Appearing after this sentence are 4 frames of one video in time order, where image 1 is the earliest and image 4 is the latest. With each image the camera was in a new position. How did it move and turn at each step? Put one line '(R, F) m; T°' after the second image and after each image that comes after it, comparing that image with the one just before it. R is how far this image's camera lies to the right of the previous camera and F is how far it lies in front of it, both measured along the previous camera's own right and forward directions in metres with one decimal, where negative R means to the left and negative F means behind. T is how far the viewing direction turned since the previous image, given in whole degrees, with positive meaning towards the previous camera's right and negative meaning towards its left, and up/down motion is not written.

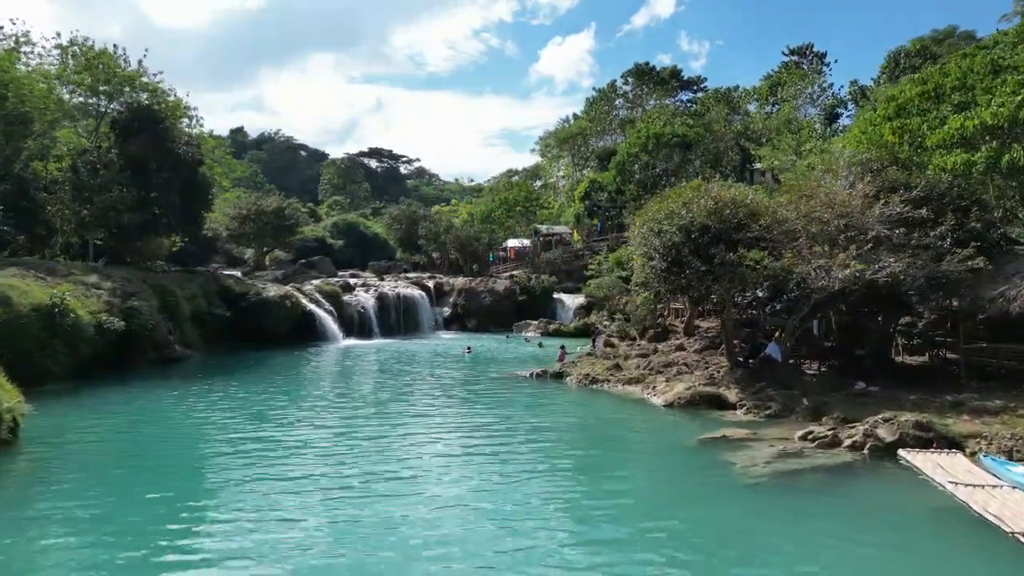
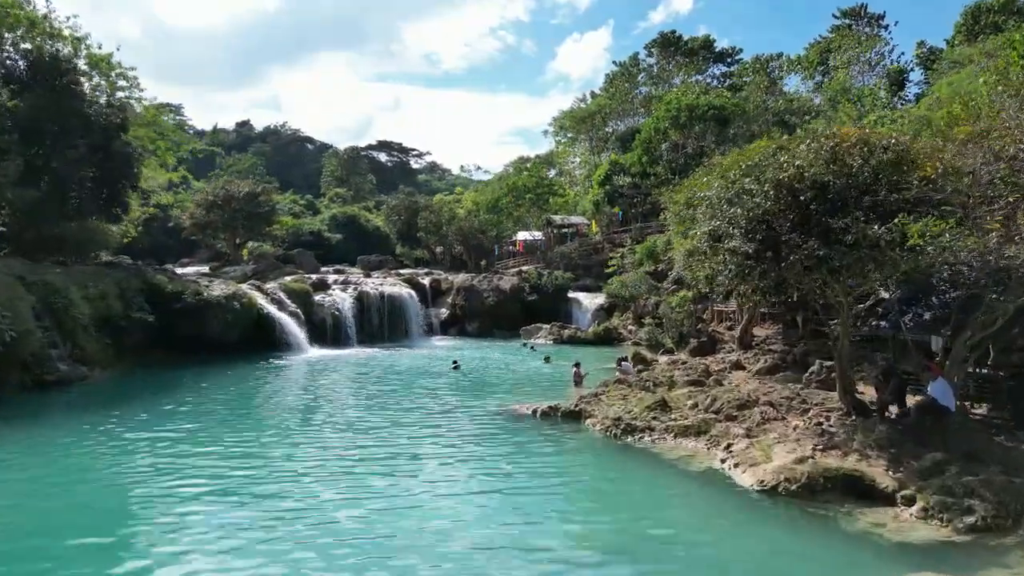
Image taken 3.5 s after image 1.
(+0.5, +7.9) m; -1°
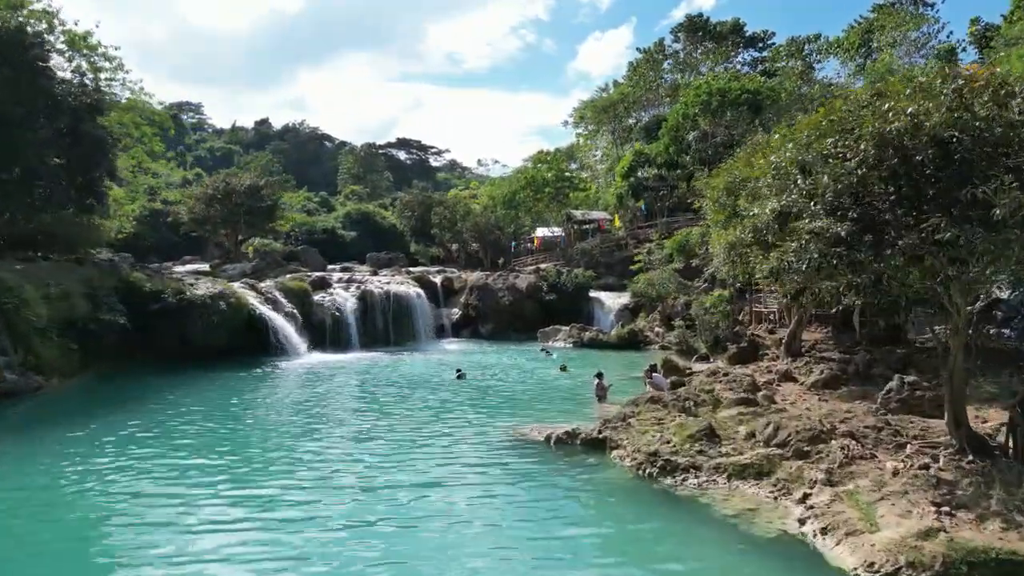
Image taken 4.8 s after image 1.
(+0.2, +3.2) m; -2°
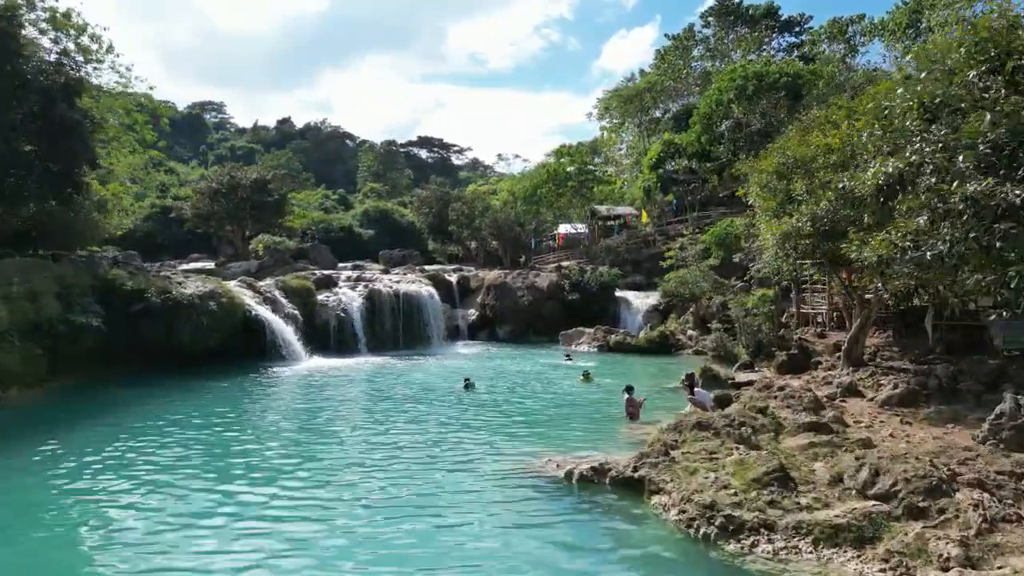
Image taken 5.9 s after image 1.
(+0.2, +2.8) m; -2°
